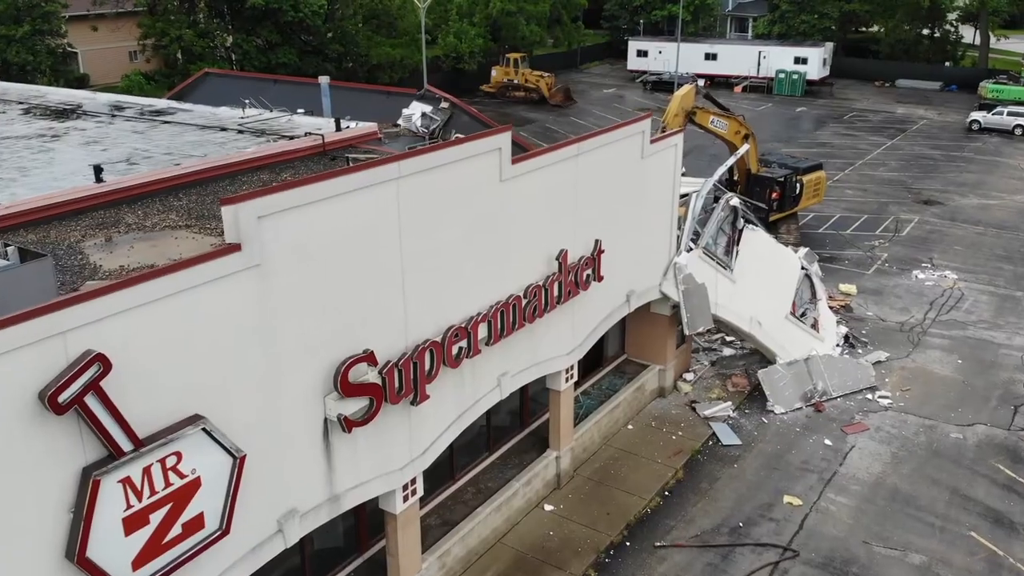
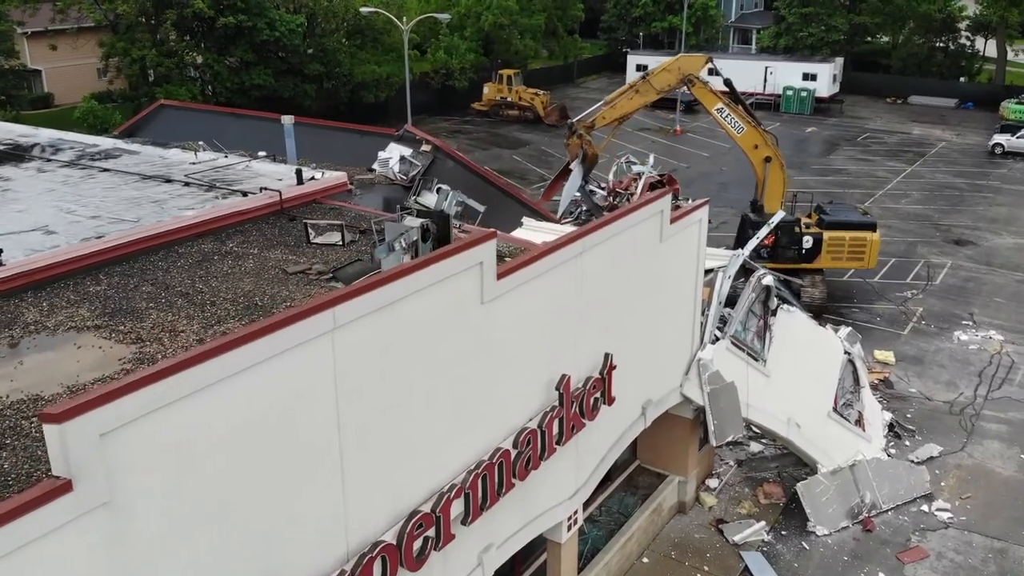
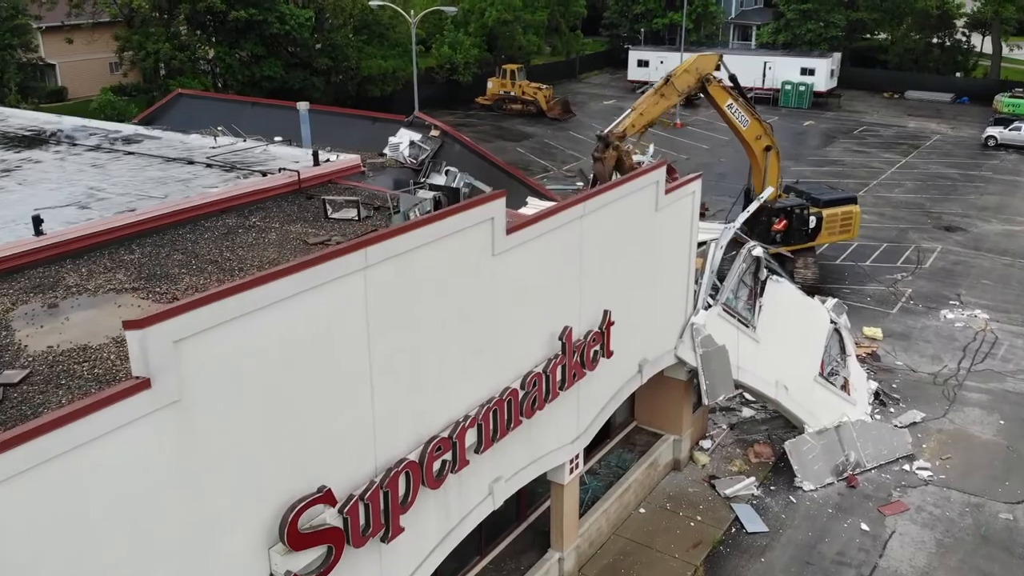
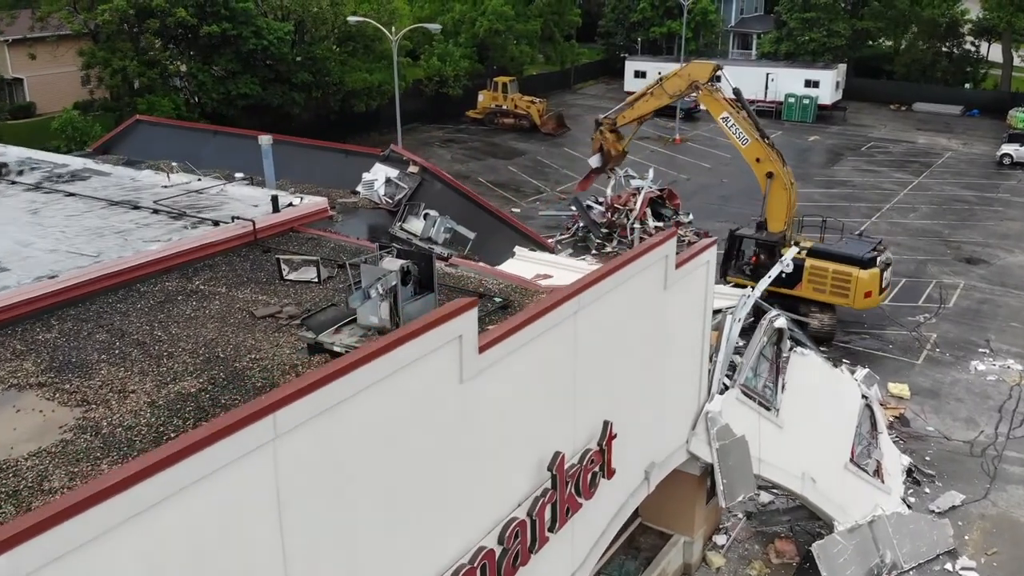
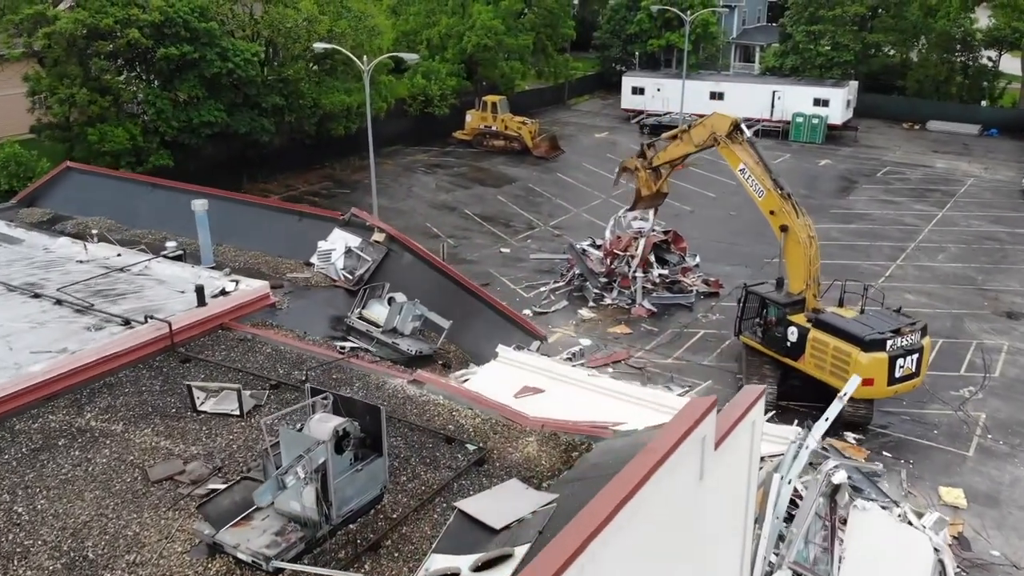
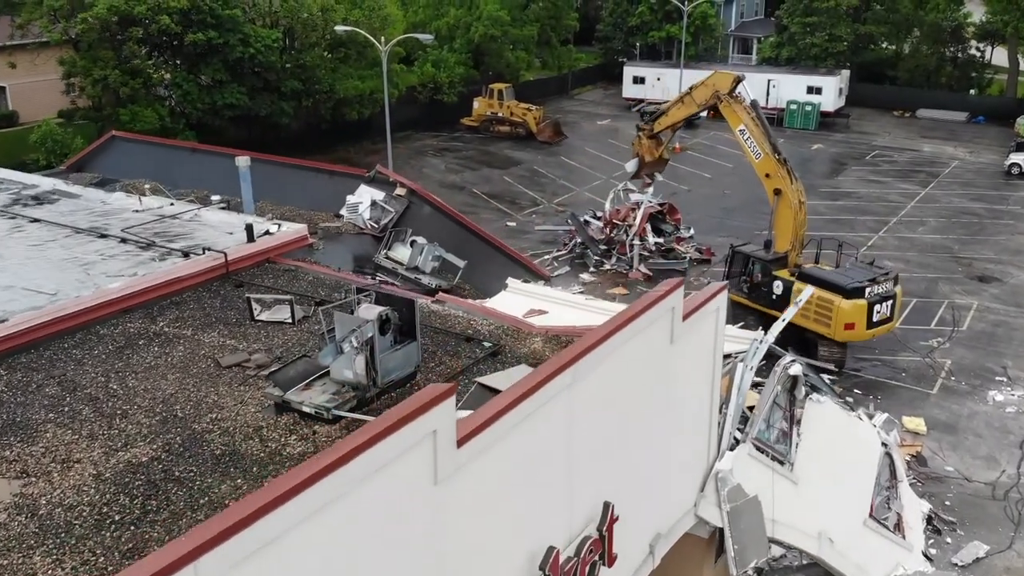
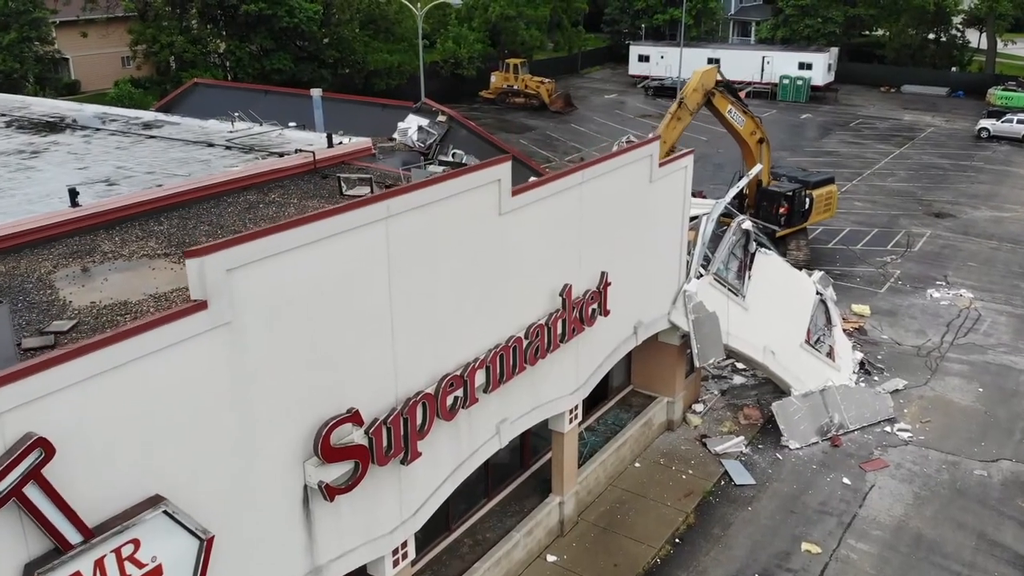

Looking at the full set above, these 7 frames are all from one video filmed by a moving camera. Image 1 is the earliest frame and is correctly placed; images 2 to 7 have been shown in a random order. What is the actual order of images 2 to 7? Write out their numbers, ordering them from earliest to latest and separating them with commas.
7, 3, 2, 4, 6, 5
